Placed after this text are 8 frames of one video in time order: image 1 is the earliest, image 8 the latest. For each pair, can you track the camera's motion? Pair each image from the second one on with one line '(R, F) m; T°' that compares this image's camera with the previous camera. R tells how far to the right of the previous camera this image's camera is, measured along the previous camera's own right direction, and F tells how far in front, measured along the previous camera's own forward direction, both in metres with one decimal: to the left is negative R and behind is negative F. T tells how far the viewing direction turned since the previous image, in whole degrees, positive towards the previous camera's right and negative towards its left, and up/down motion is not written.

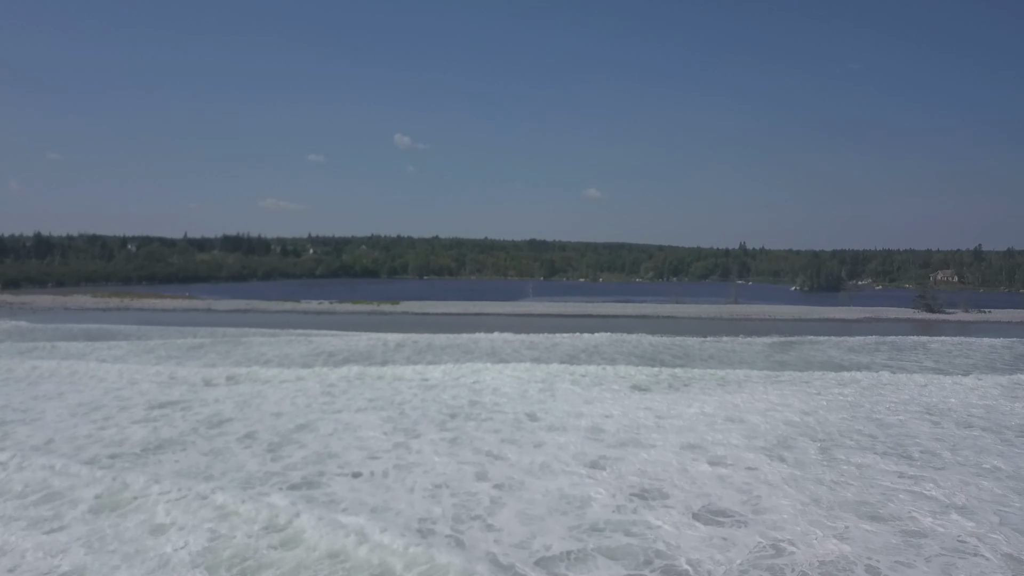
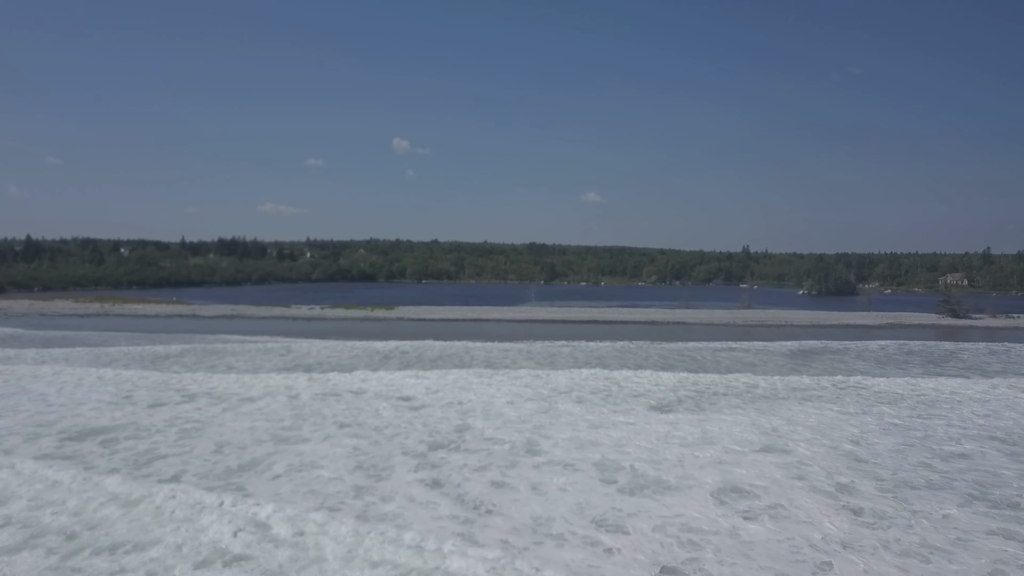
(0.0, +1.3) m; 0°
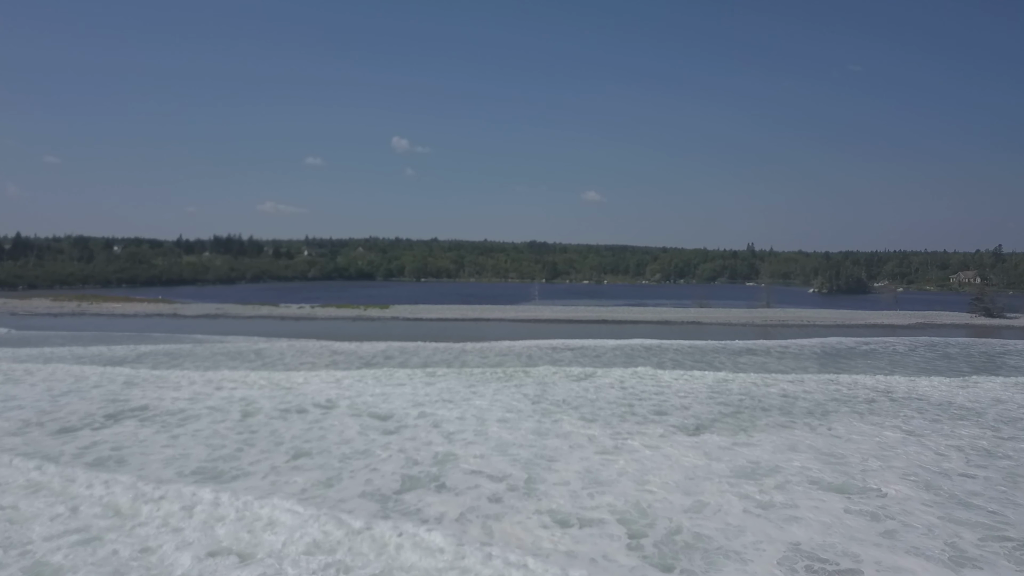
(0.0, +1.5) m; 0°
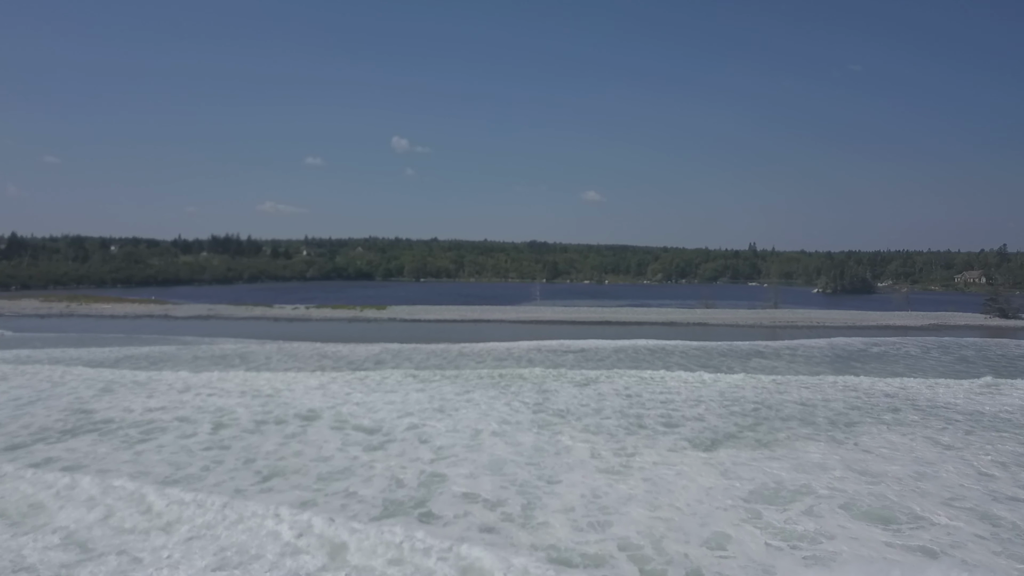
(0.0, +0.6) m; 0°
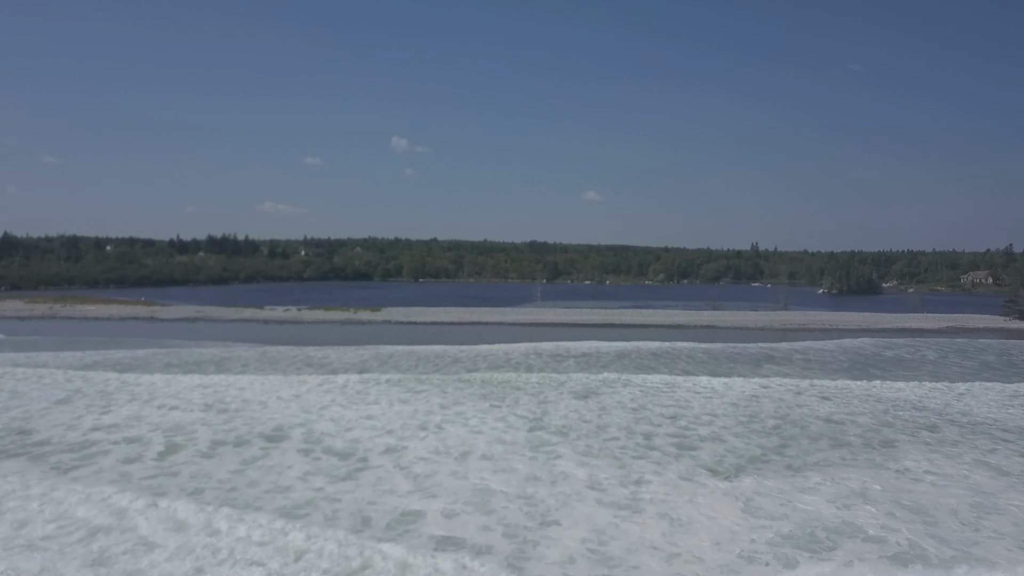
(+0.1, +0.8) m; 0°
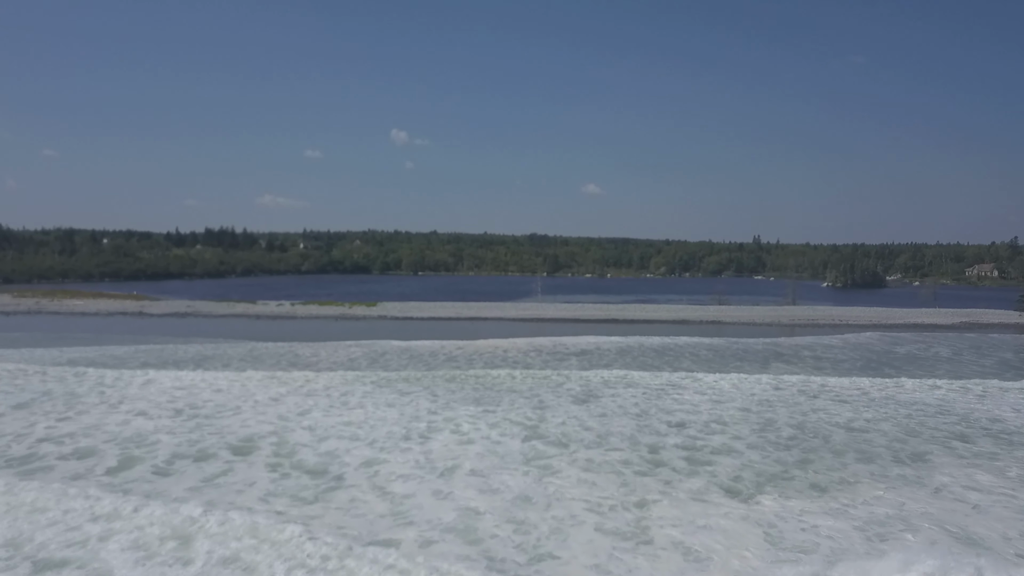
(+0.1, +0.6) m; 0°
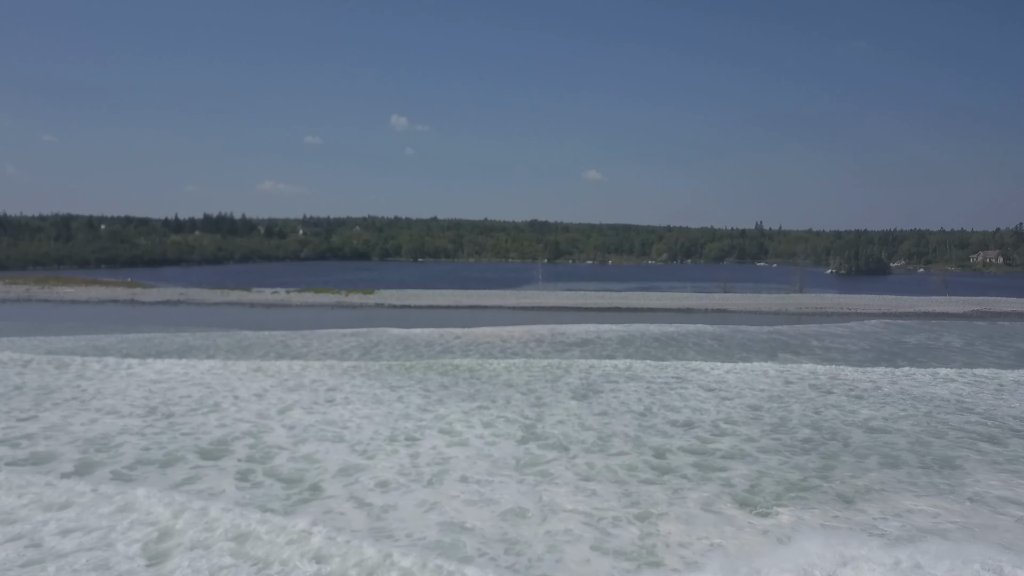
(0.0, +0.5) m; 0°
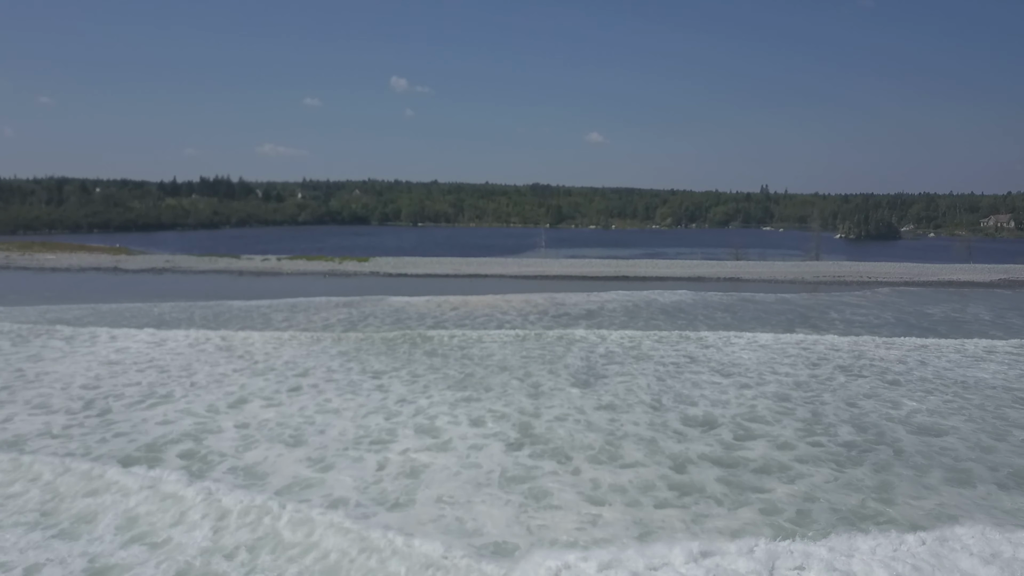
(+0.1, +0.9) m; 0°
